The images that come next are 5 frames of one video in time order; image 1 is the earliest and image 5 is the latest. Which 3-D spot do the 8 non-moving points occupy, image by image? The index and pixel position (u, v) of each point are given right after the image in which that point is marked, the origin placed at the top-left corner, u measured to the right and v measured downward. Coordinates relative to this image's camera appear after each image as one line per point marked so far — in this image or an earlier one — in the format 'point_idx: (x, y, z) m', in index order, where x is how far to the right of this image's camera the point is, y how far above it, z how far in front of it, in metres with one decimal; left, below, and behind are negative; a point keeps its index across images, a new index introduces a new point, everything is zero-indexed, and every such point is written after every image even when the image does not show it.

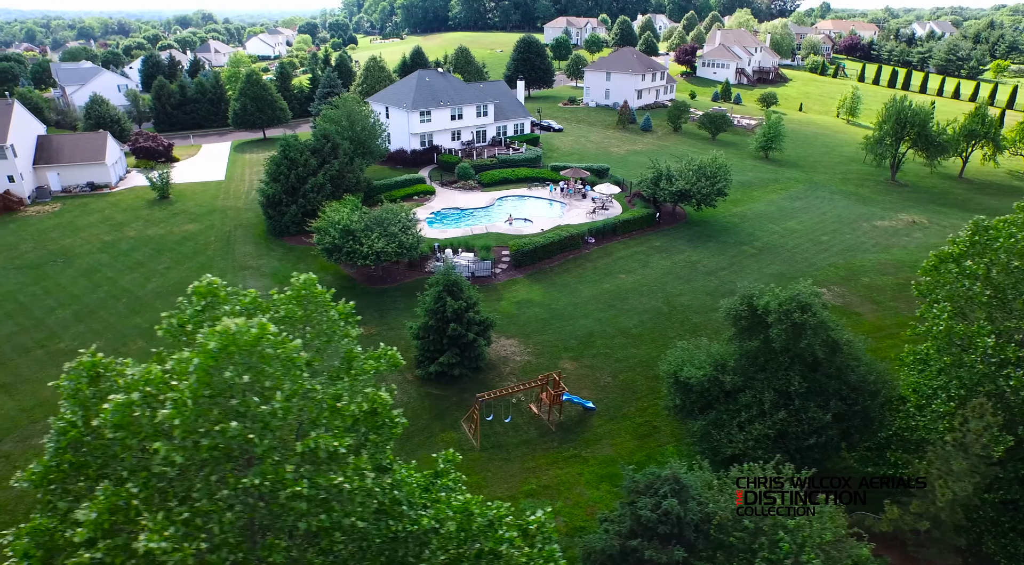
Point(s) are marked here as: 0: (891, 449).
0: (+10.9, -4.8, +18.3) m
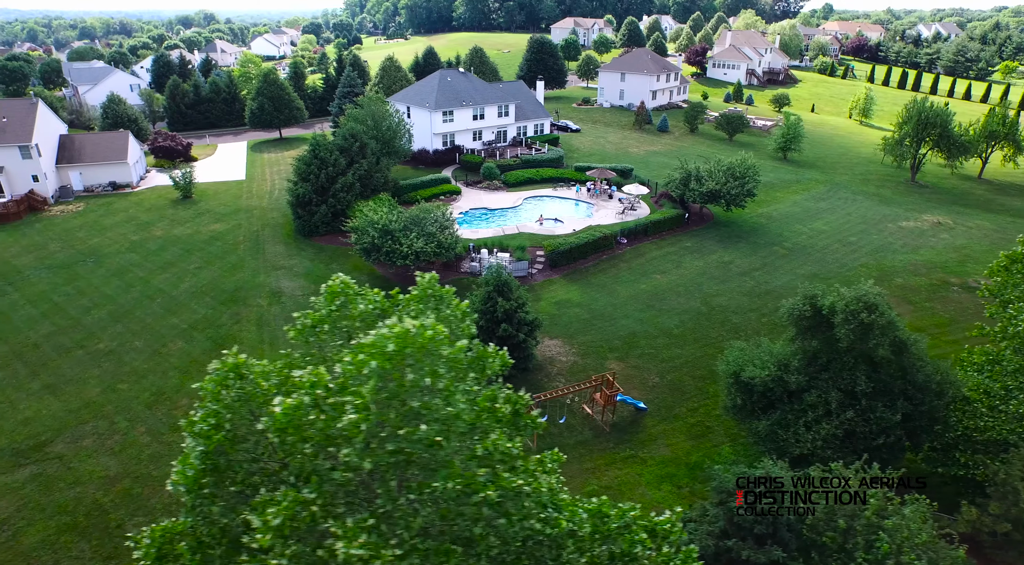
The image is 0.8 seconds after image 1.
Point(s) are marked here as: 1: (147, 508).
0: (+12.8, -4.8, +18.3) m
1: (-11.0, -6.8, +19.1) m
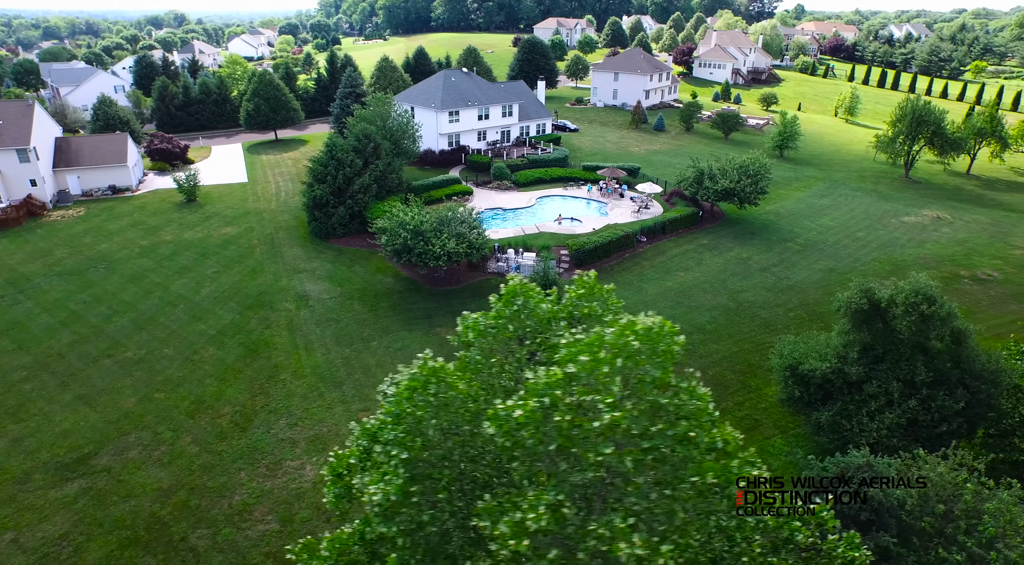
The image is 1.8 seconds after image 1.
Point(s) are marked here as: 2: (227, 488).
0: (+14.9, -4.5, +18.8) m
1: (-8.9, -6.9, +18.5) m
2: (-8.7, -6.3, +19.6) m
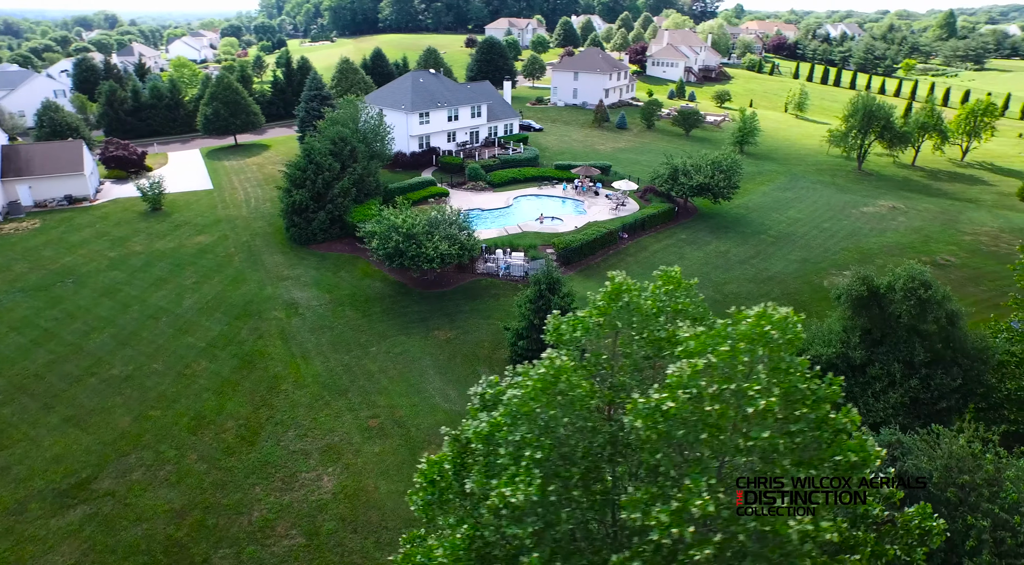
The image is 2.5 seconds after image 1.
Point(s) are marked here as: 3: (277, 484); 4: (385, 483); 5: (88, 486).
0: (+15.6, -4.0, +20.1) m
1: (-8.0, -7.2, +17.9) m
2: (-8.0, -6.6, +18.9) m
3: (-7.3, -6.3, +19.8) m
4: (-3.9, -6.2, +19.8) m
5: (-13.0, -6.2, +19.5) m
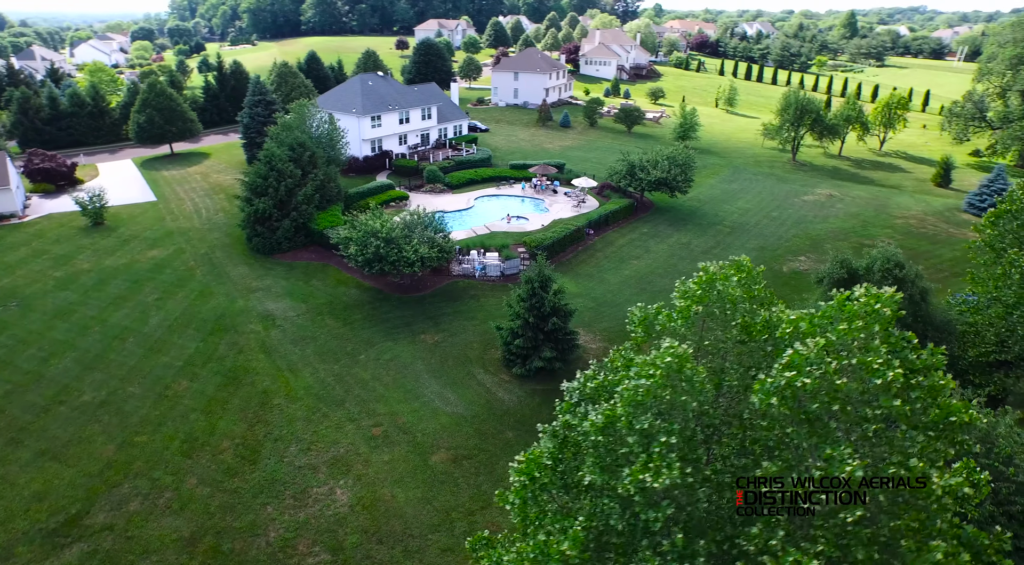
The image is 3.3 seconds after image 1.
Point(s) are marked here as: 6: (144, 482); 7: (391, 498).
0: (+15.9, -3.2, +22.0) m
1: (-7.1, -7.5, +17.2) m
2: (-7.3, -7.0, +18.2) m
3: (-6.7, -6.6, +19.1) m
4: (-3.4, -6.4, +19.5) m
5: (-12.3, -6.8, +18.2) m
6: (-11.3, -6.1, +19.6) m
7: (-3.6, -6.5, +19.3) m
